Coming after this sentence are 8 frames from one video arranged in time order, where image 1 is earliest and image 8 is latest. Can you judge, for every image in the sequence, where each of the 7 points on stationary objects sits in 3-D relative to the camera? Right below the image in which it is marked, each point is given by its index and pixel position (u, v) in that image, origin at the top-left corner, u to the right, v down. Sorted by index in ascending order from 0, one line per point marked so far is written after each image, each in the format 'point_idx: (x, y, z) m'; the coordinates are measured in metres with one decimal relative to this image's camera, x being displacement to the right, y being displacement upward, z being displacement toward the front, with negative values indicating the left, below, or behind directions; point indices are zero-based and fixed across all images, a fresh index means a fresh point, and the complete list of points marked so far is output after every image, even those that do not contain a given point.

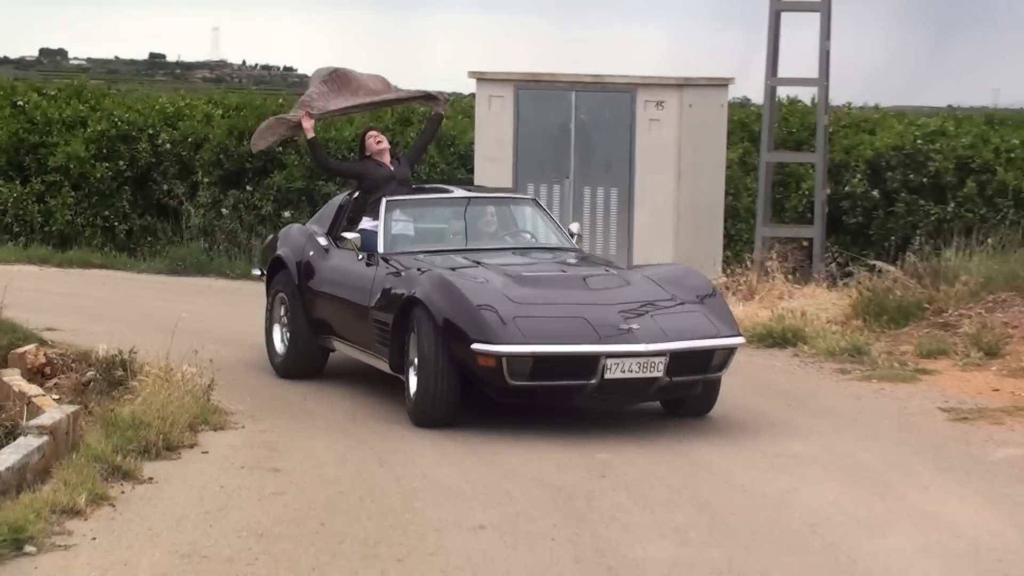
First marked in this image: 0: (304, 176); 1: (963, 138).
0: (-1.7, +0.9, +15.4) m
1: (+3.3, +1.1, +13.8) m
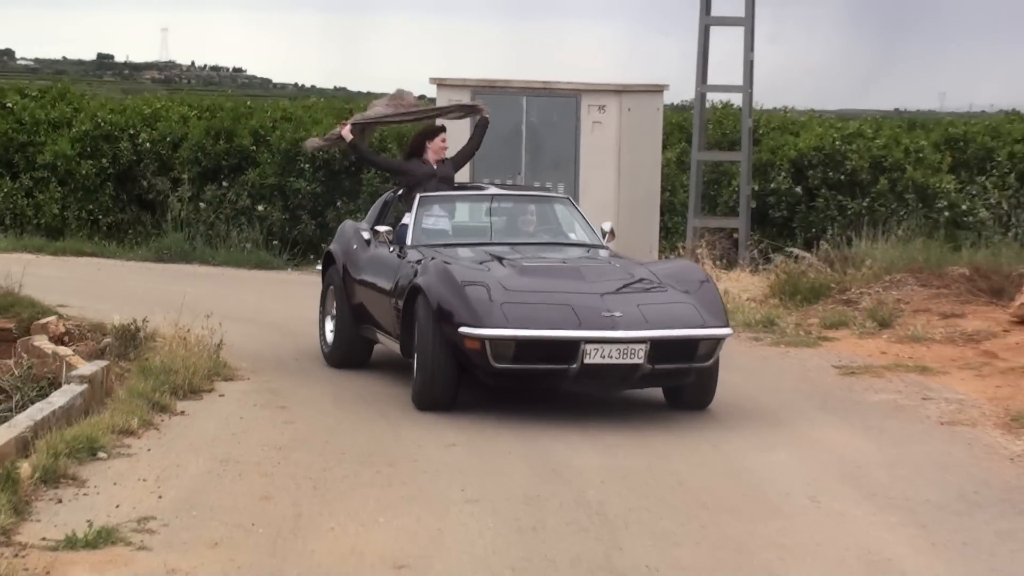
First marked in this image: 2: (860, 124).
0: (-2.1, +1.0, +16.7) m
1: (+2.9, +1.2, +15.3) m
2: (+3.0, +1.5, +16.7) m
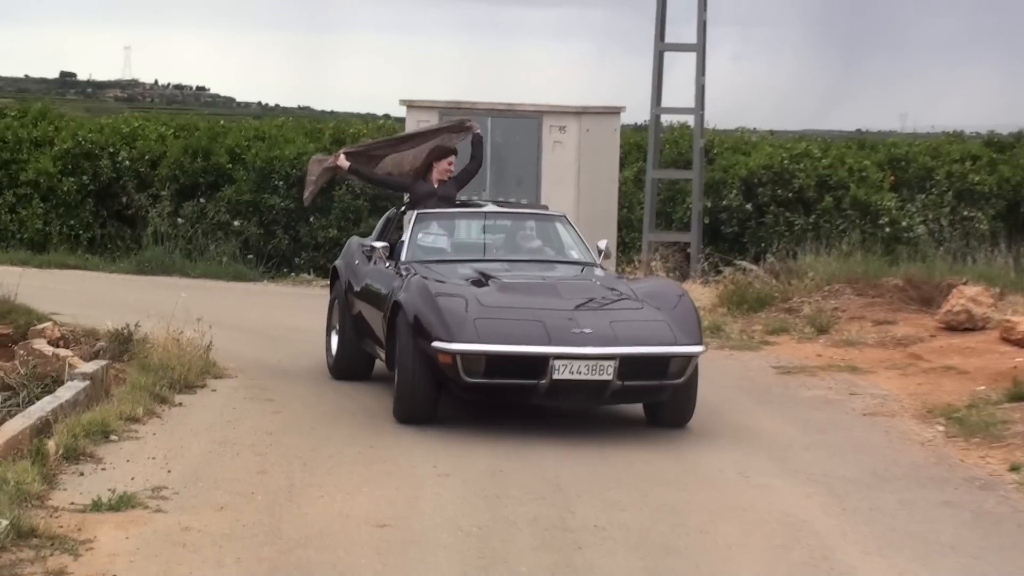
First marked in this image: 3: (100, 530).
0: (-2.4, +0.9, +17.5) m
1: (+2.6, +1.1, +16.1) m
2: (+2.7, +1.3, +17.5) m
3: (-1.2, -0.7, +5.4) m
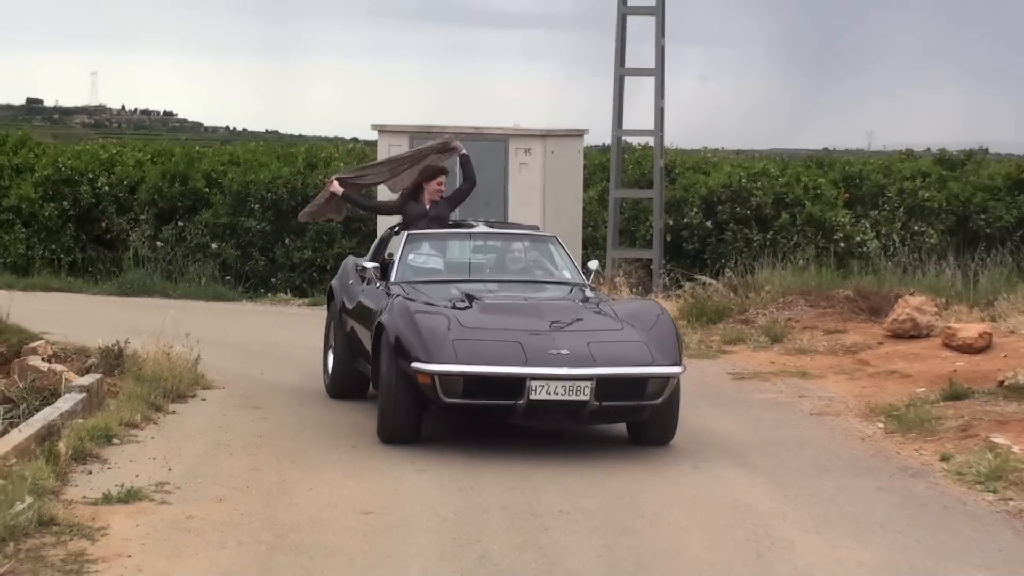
0: (-2.7, +0.7, +18.0) m
1: (+2.3, +1.0, +16.8) m
2: (+2.4, +1.2, +18.2) m
3: (-1.3, -0.7, +6.0) m
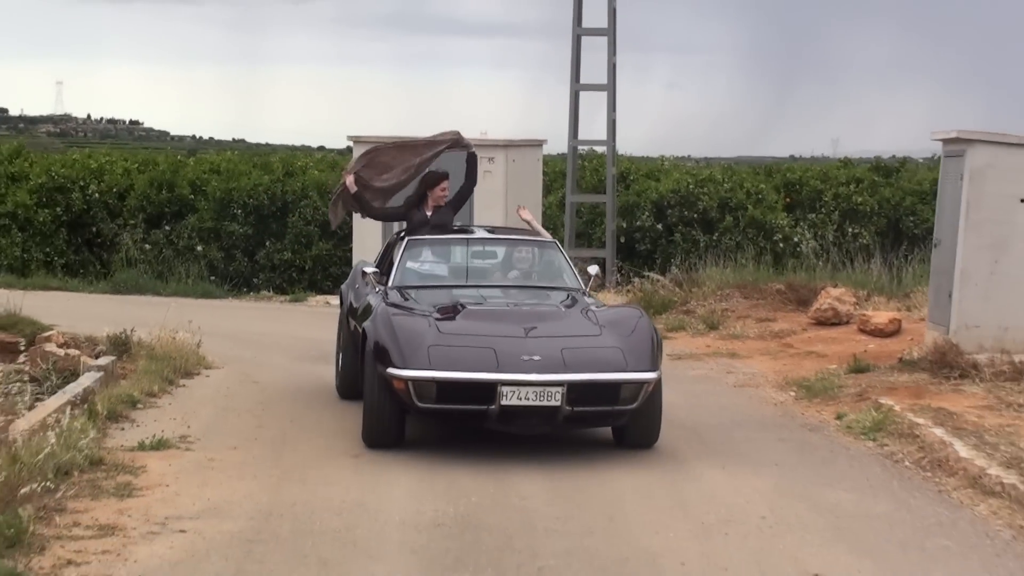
0: (-3.0, +0.7, +19.4) m
1: (+2.0, +1.0, +18.2) m
2: (+2.1, +1.2, +19.6) m
3: (-1.4, -0.7, +7.3) m
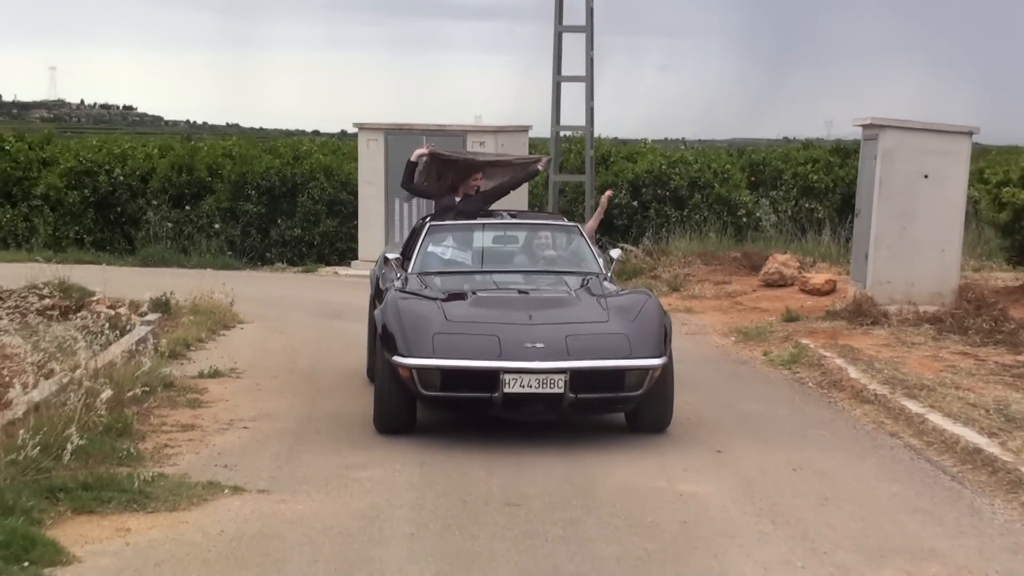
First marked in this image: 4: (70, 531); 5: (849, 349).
0: (-3.2, +1.0, +21.2) m
1: (+1.9, +1.3, +20.1) m
2: (+1.9, +1.5, +21.5) m
3: (-1.5, -0.5, +9.2) m
4: (-1.3, -0.7, +5.7) m
5: (+1.8, -0.3, +10.3) m
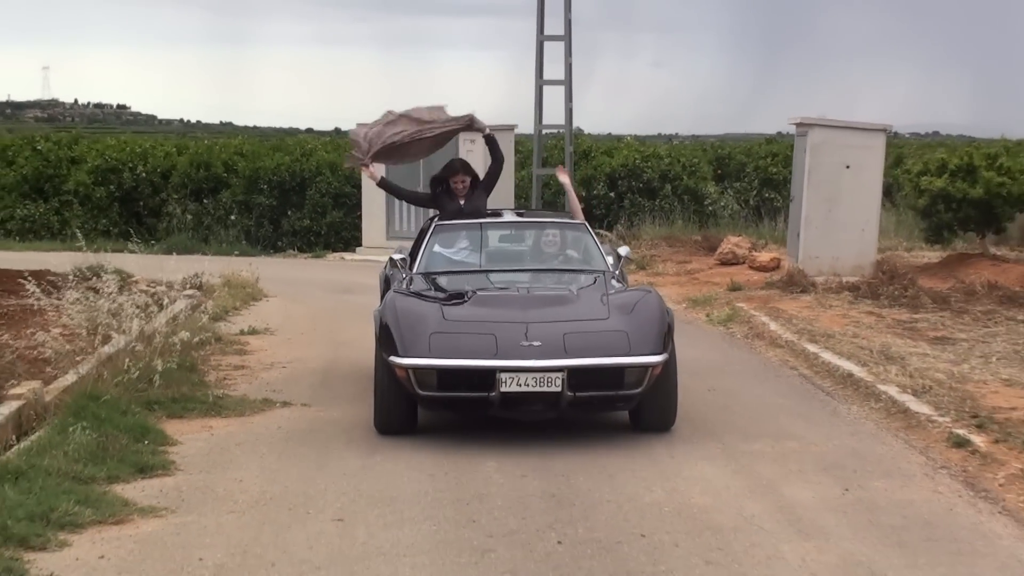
0: (-3.3, +1.2, +23.4) m
1: (+1.8, +1.5, +22.2) m
2: (+1.8, +1.7, +23.6) m
3: (-1.6, -0.3, +11.3) m
4: (-1.4, -0.6, +7.9) m
5: (+1.7, -0.1, +12.4) m
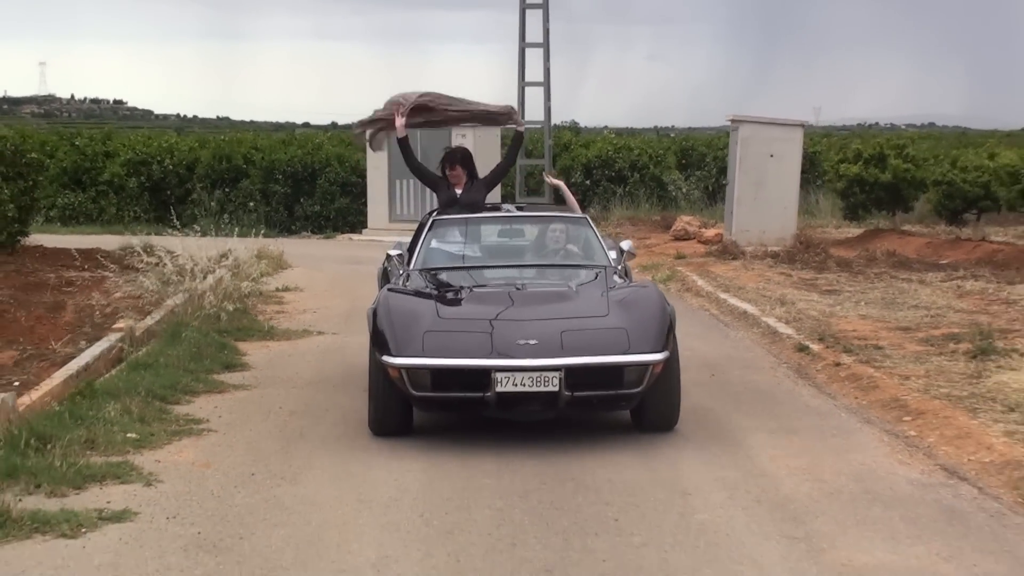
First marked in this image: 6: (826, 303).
0: (-3.5, +1.5, +26.3) m
1: (+1.6, +1.8, +25.1) m
2: (+1.6, +2.1, +26.6) m
3: (-1.7, -0.1, +14.3) m
4: (-1.6, -0.3, +10.8) m
5: (+1.6, +0.1, +15.4) m
6: (+2.1, -0.1, +12.9) m
